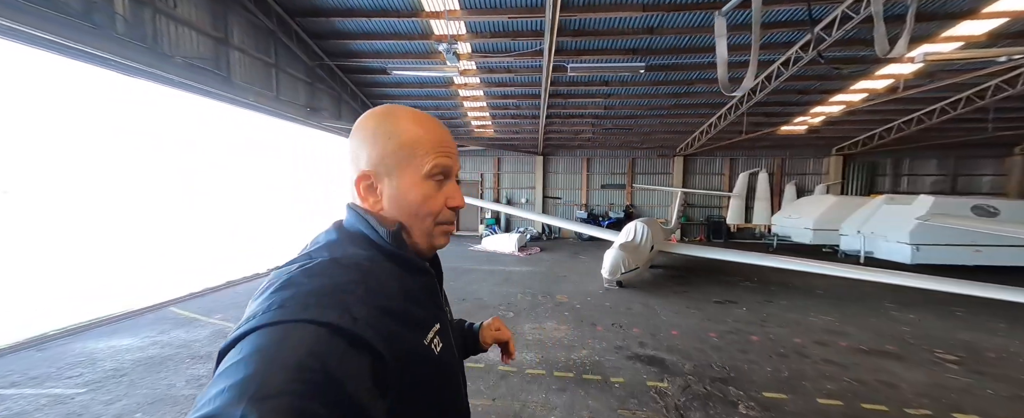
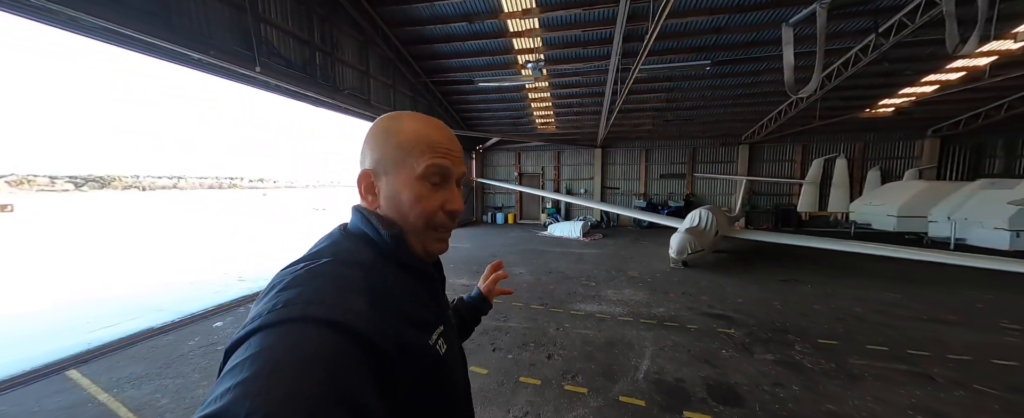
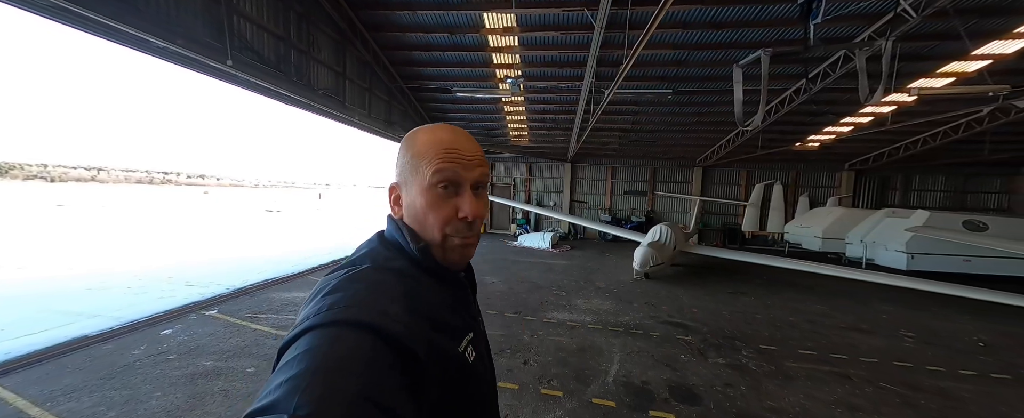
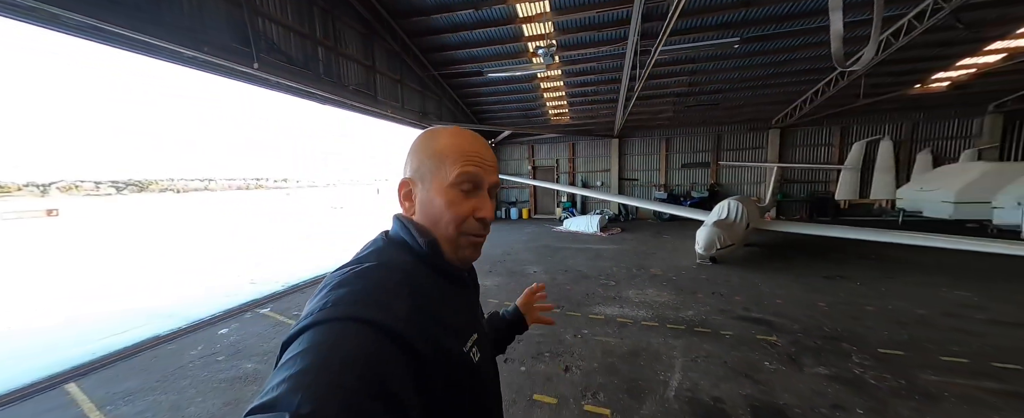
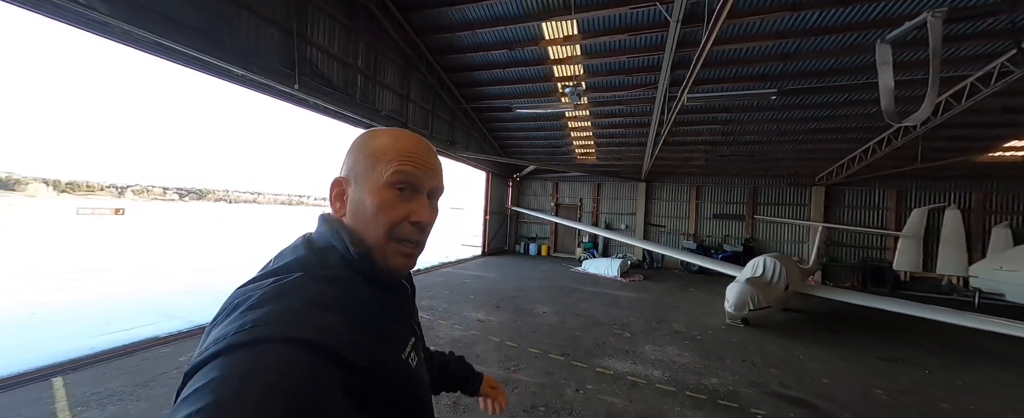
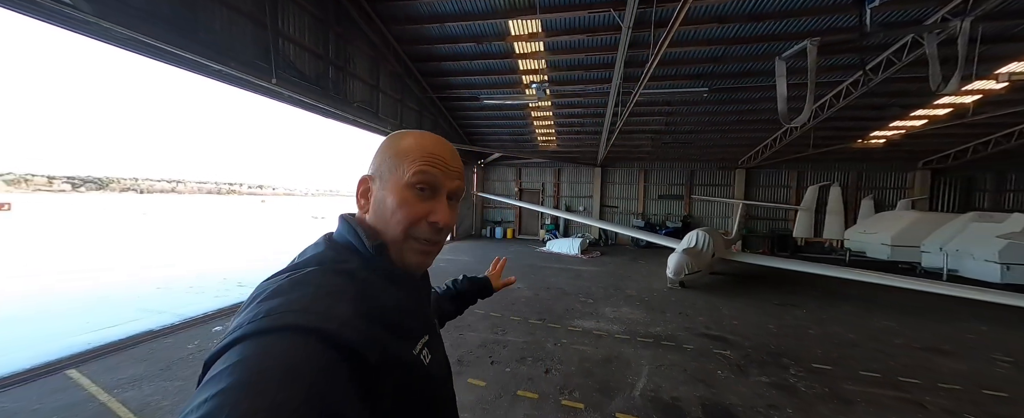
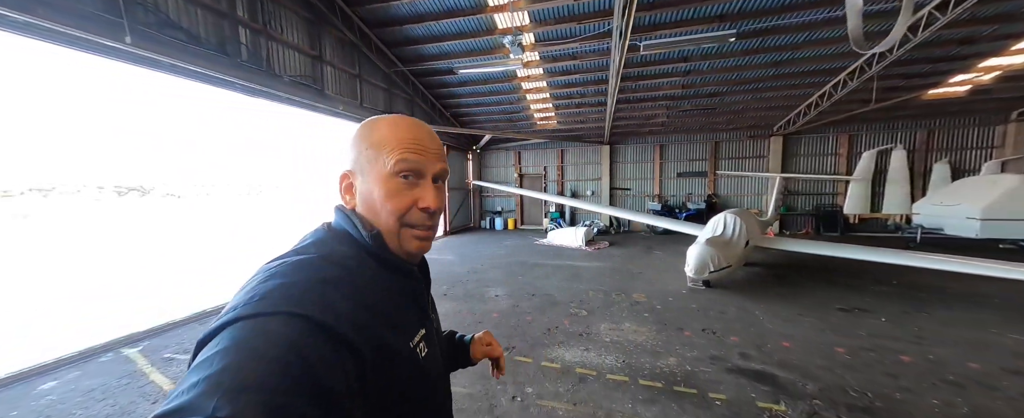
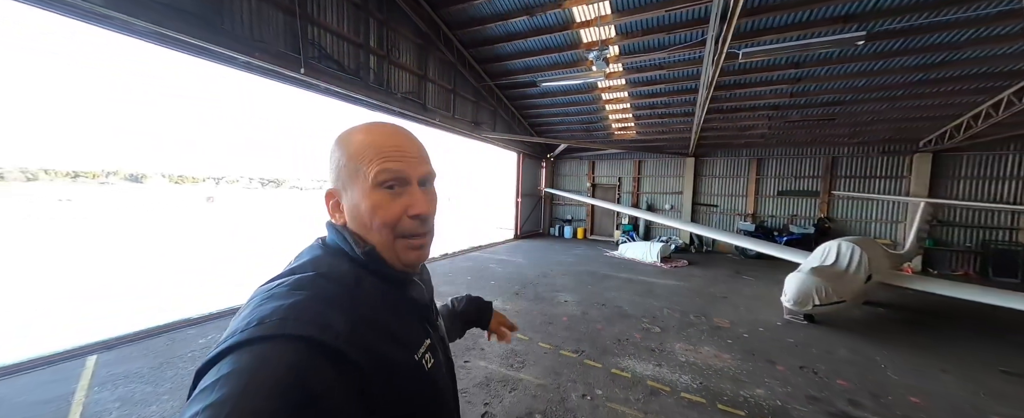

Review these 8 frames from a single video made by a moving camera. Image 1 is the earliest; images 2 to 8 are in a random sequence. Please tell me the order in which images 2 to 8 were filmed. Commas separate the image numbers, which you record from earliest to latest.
7, 8, 4, 2, 3, 6, 5
